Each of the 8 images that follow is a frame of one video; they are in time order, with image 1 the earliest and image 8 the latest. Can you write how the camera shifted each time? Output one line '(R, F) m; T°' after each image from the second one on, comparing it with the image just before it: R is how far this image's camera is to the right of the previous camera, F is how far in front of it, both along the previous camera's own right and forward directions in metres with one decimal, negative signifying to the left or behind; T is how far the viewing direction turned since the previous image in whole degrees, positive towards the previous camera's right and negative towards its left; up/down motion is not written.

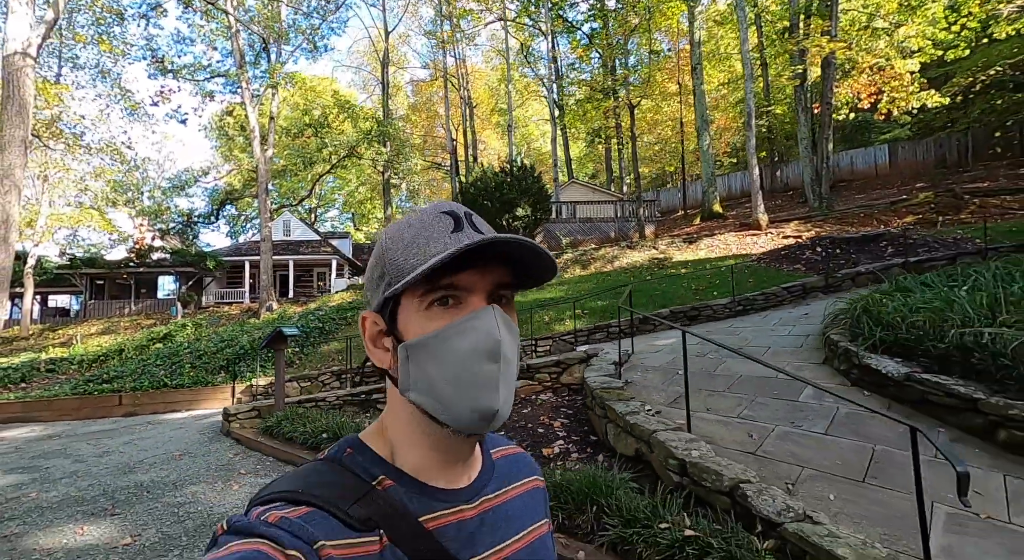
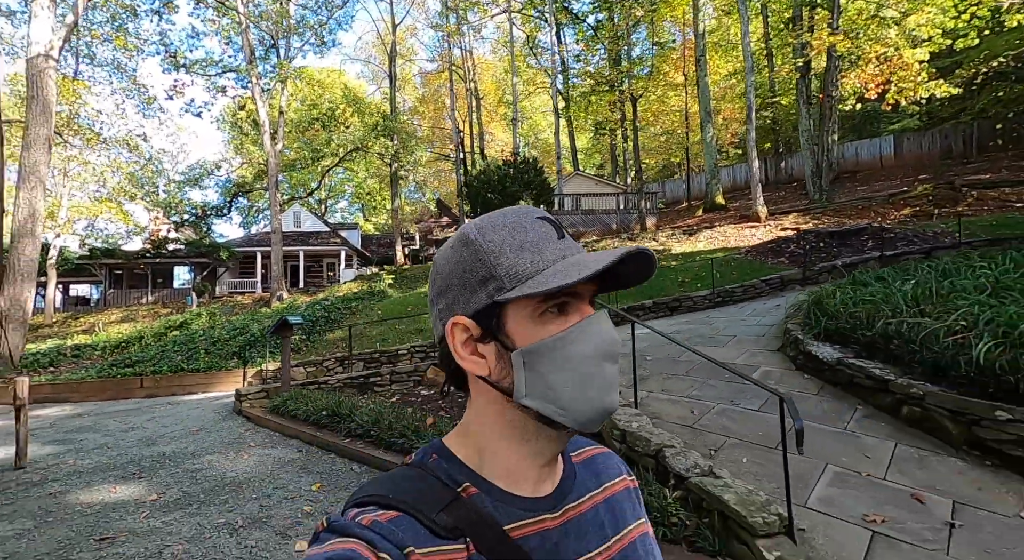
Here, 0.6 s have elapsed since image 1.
(+0.4, -0.6) m; -1°
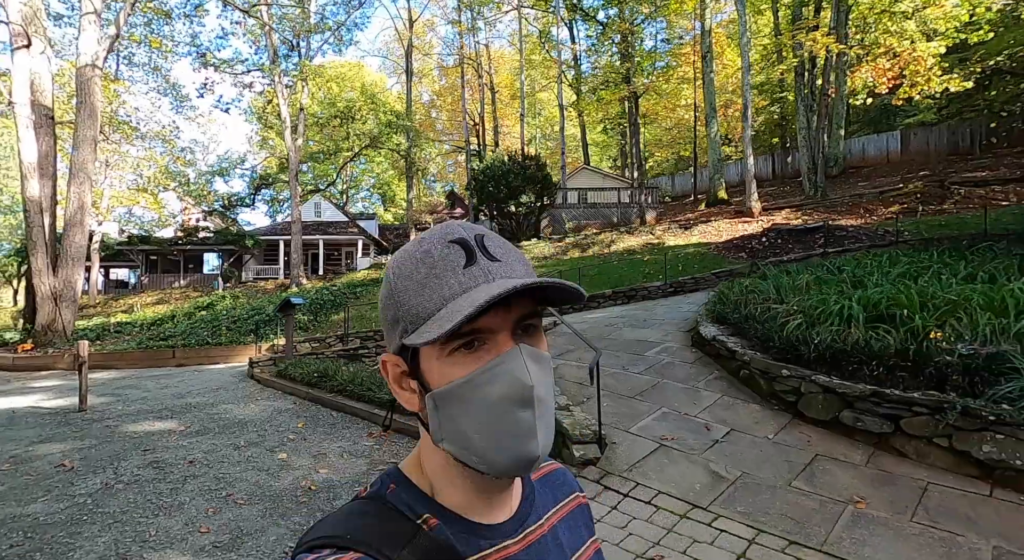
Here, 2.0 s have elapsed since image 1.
(+1.0, -1.5) m; -2°
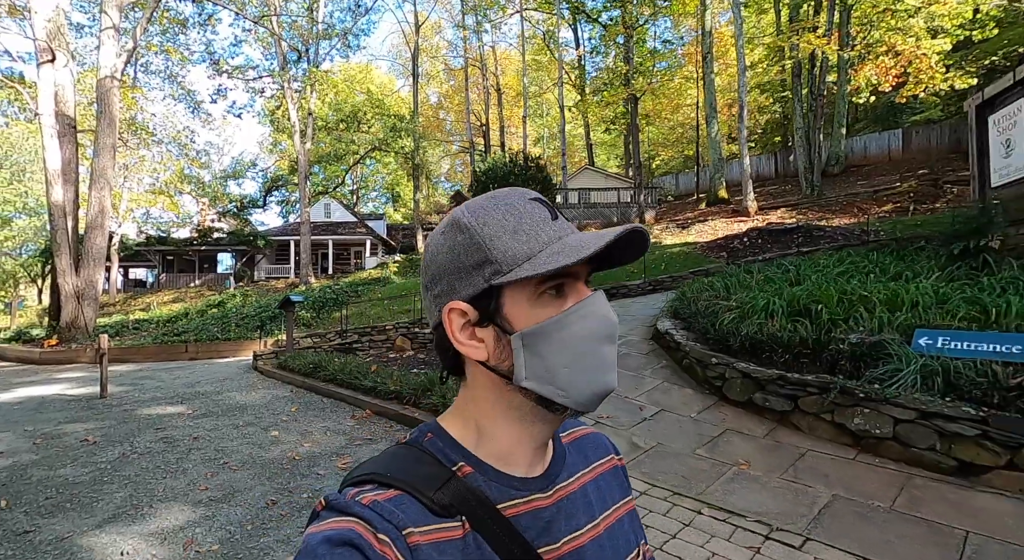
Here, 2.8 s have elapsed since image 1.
(+0.6, -0.7) m; -1°
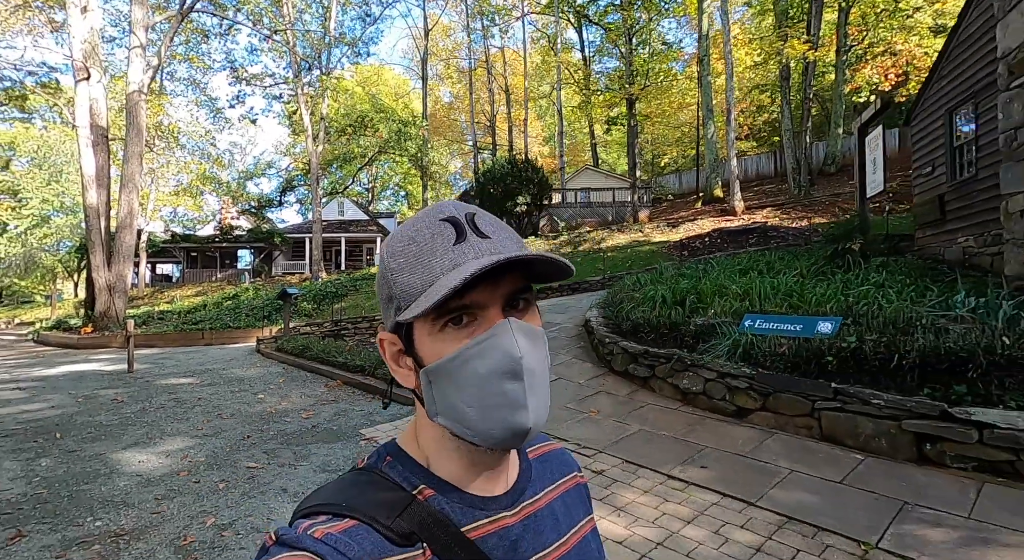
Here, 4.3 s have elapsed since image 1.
(+1.2, -1.4) m; -2°
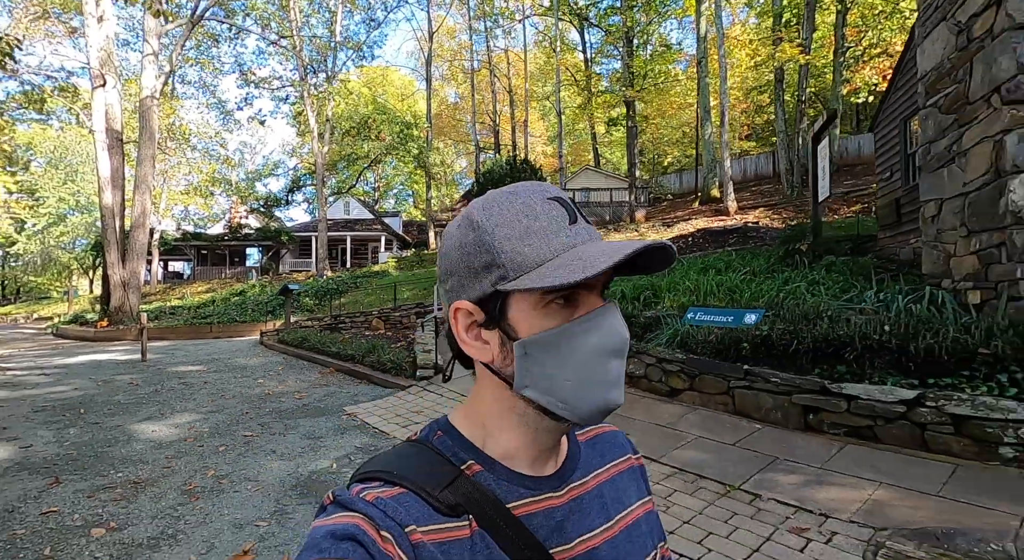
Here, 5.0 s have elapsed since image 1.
(+0.5, -0.8) m; -1°
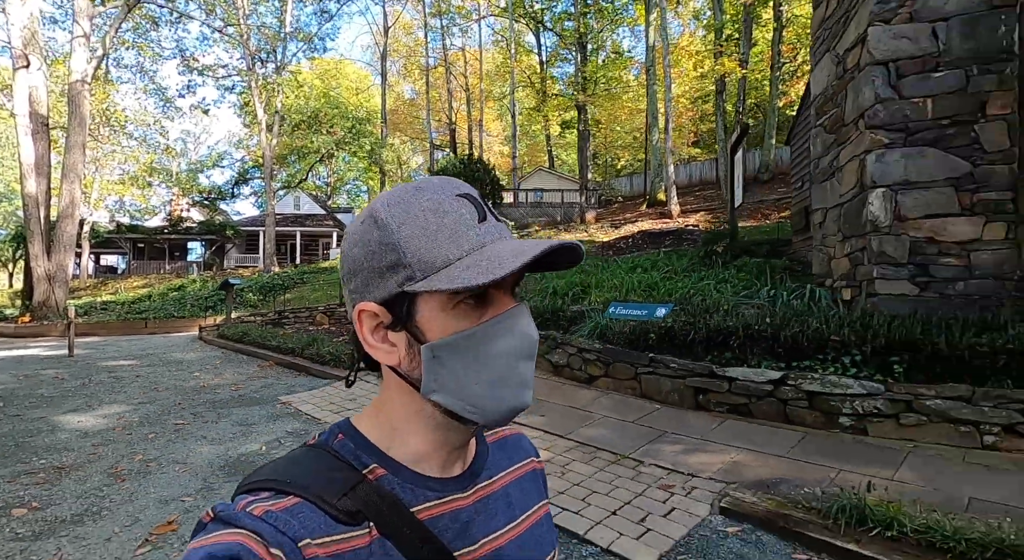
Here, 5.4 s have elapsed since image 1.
(+0.3, -0.4) m; +5°
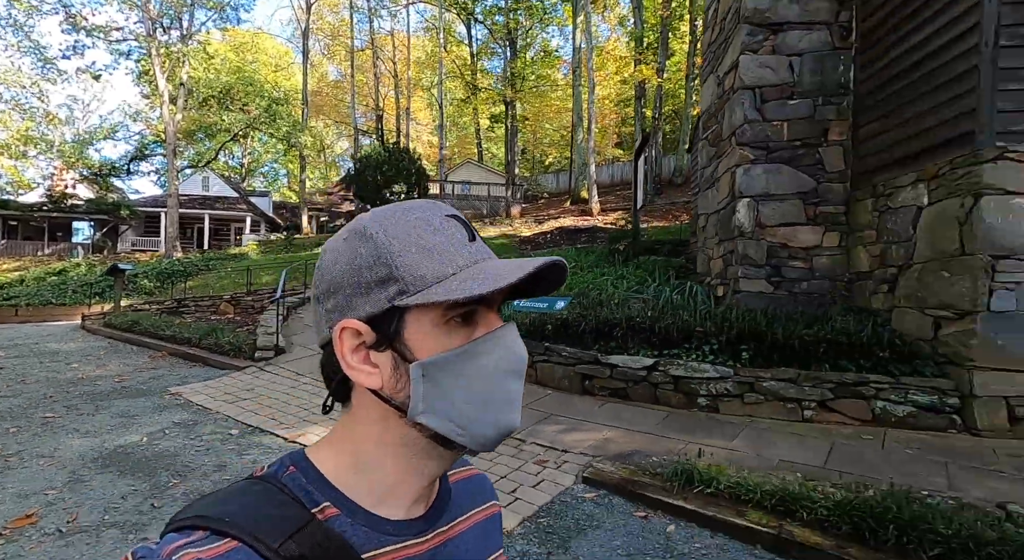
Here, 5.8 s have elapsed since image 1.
(+0.2, -0.3) m; +8°
